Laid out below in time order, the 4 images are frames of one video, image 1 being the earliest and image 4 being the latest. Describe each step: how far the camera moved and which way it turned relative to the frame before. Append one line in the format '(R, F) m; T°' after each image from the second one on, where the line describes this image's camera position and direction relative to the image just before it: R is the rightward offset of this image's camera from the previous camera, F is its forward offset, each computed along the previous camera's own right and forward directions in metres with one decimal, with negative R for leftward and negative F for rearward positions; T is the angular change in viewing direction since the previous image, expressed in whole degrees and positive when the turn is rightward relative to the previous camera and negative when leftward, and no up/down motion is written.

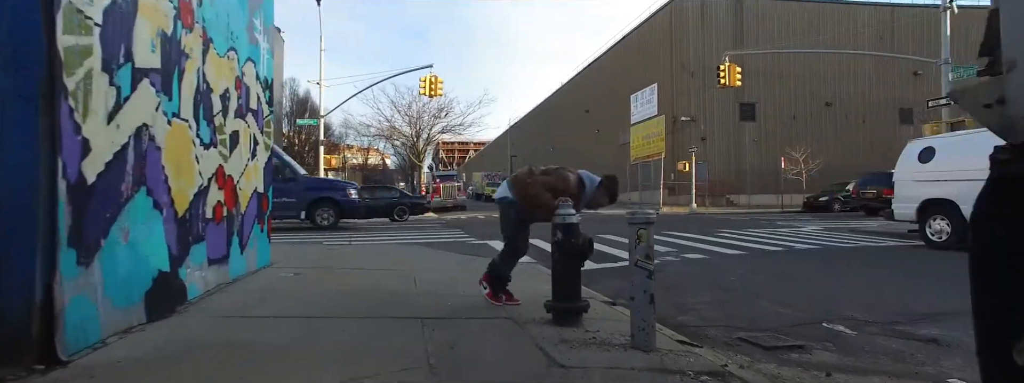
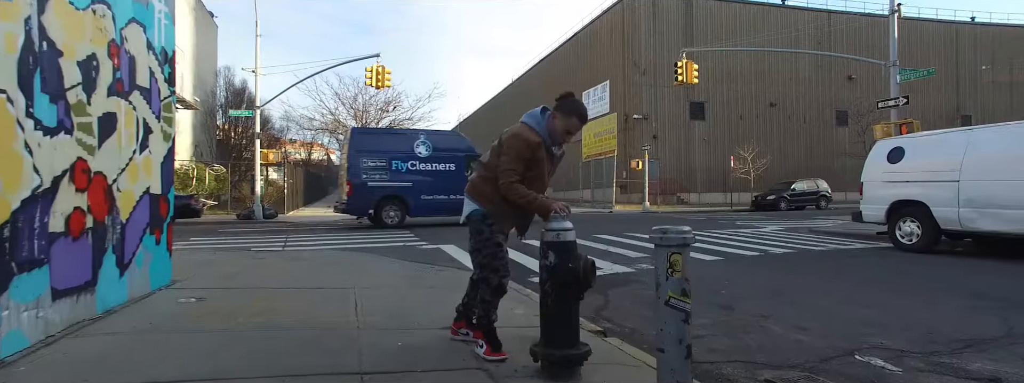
(-0.1, +1.1) m; +5°
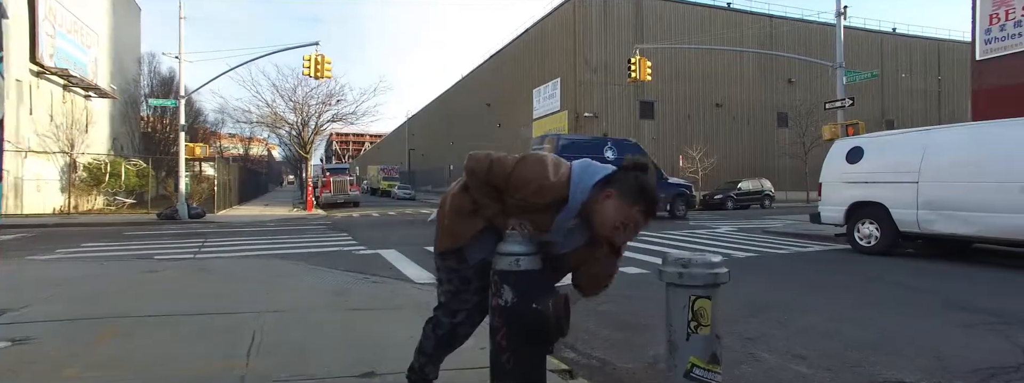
(0.0, +0.9) m; +5°
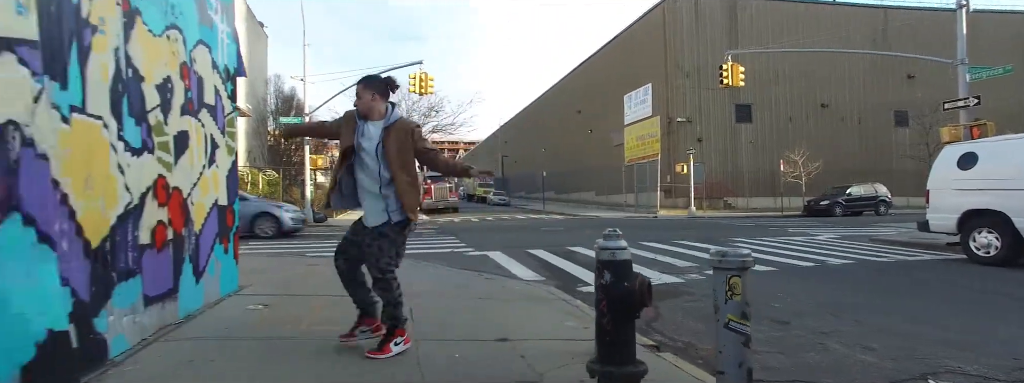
(0.0, -1.0) m; -9°
